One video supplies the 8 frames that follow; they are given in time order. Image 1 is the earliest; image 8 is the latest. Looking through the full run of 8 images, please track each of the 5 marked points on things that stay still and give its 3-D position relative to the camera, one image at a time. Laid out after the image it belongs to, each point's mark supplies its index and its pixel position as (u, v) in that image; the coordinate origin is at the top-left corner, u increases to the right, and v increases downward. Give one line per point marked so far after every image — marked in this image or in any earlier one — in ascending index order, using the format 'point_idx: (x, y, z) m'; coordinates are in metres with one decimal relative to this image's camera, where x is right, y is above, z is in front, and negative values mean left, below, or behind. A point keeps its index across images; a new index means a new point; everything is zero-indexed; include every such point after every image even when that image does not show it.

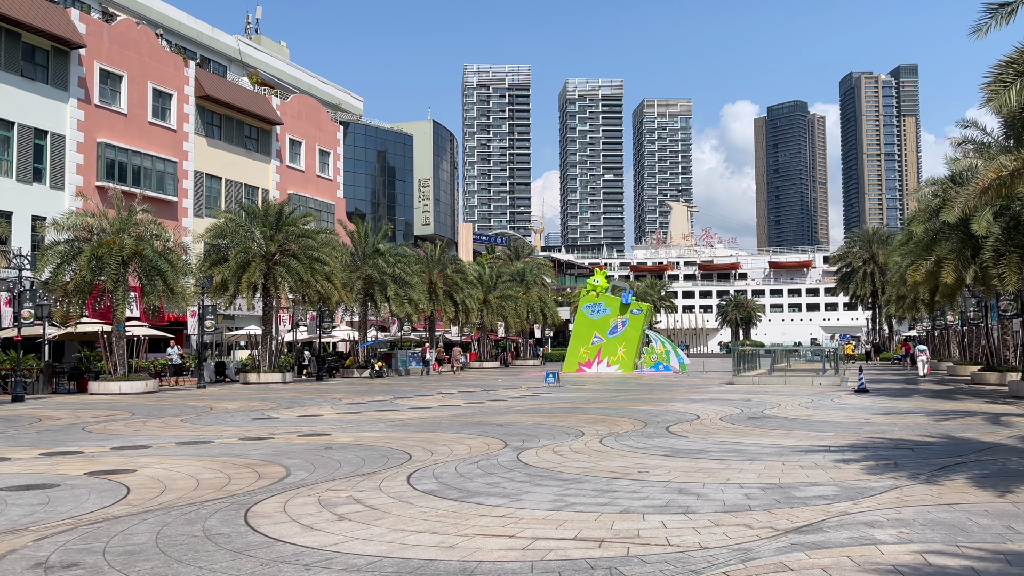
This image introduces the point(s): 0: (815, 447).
0: (+4.2, -2.2, +12.0) m
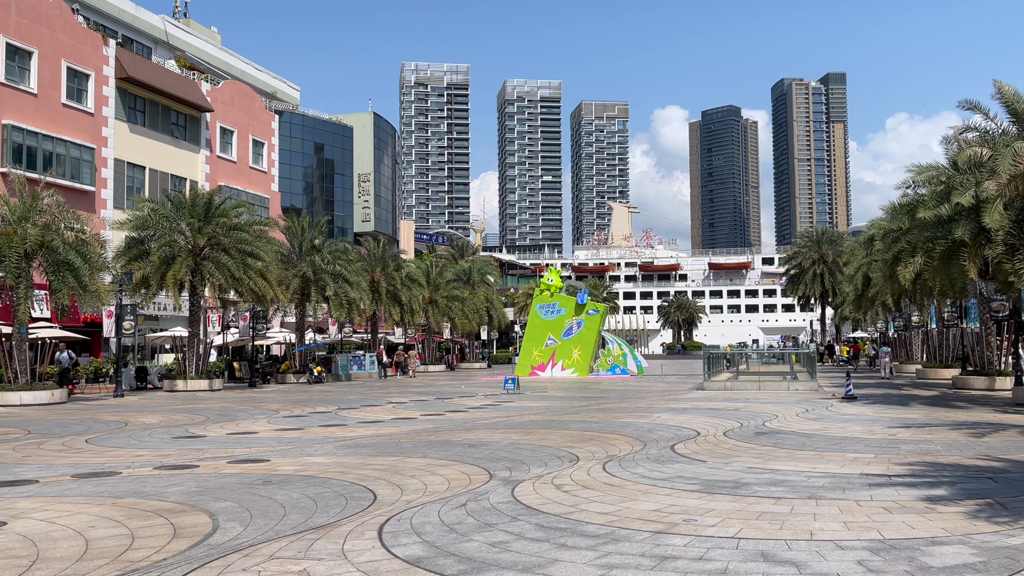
0: (+4.1, -2.2, +9.8) m
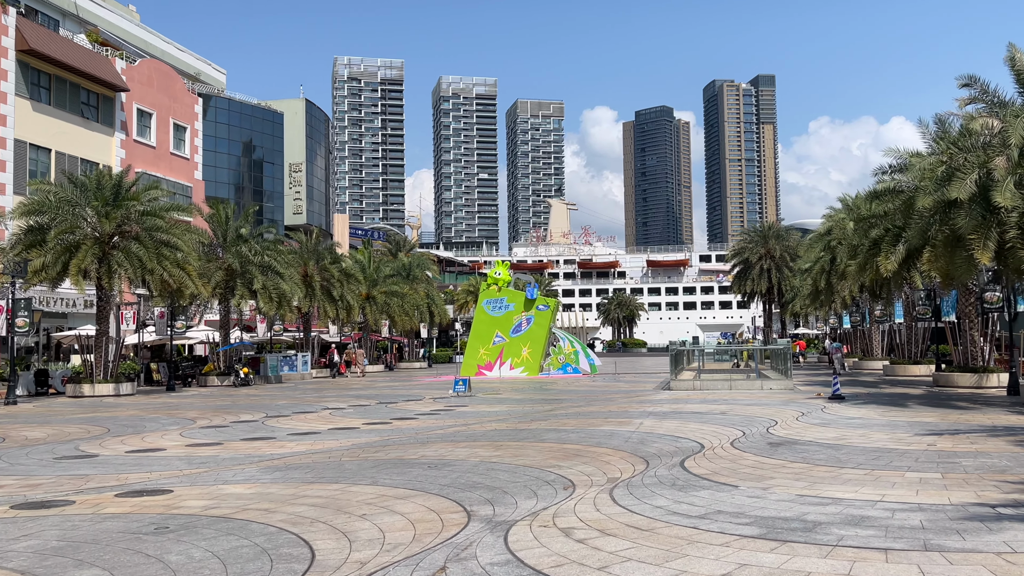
0: (+4.0, -1.9, +7.5) m
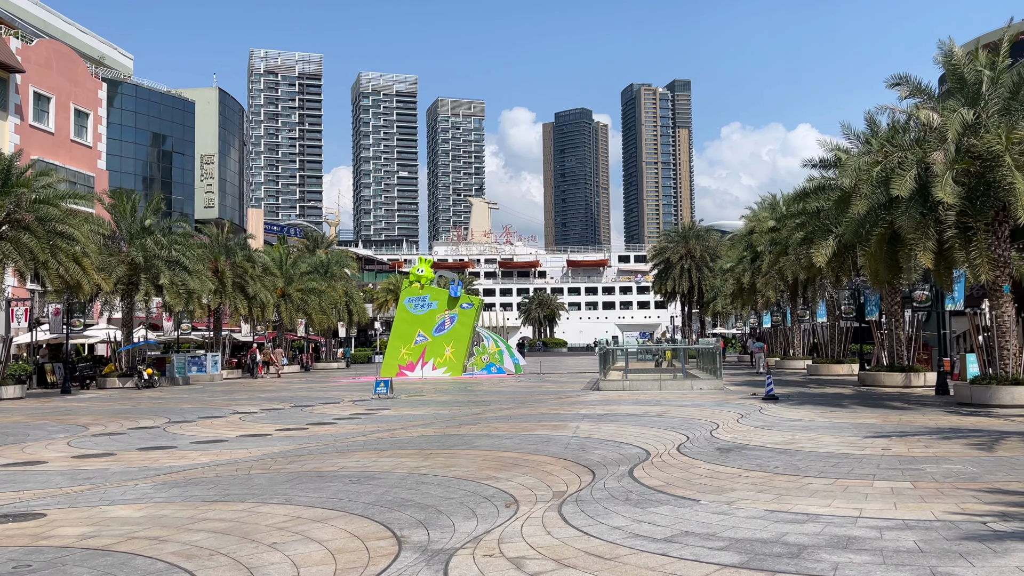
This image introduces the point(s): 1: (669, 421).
0: (+3.5, -1.9, +6.7) m
1: (+2.8, -2.4, +15.7) m
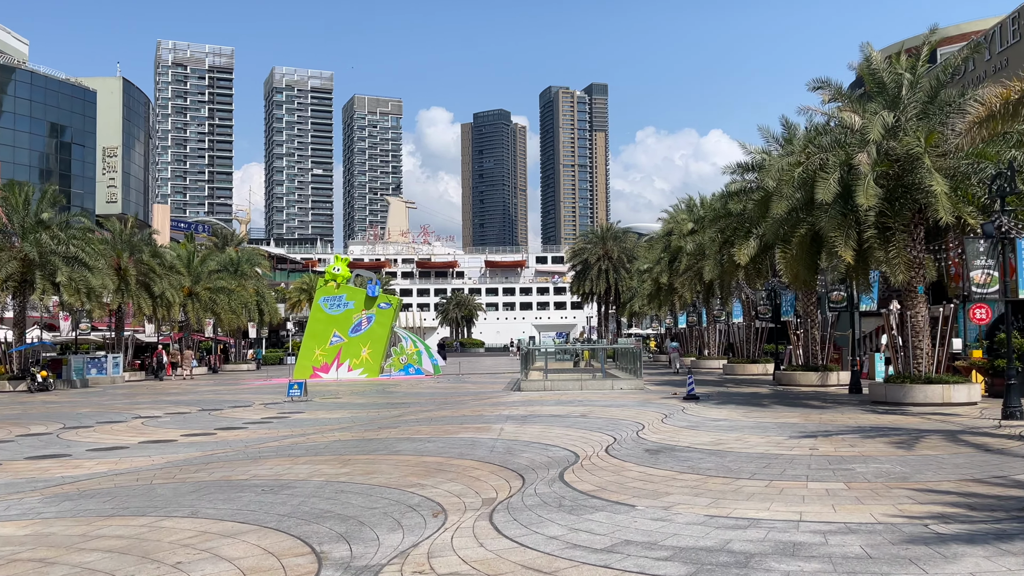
0: (+3.0, -1.8, +6.6) m
1: (+1.4, -2.4, +15.4) m
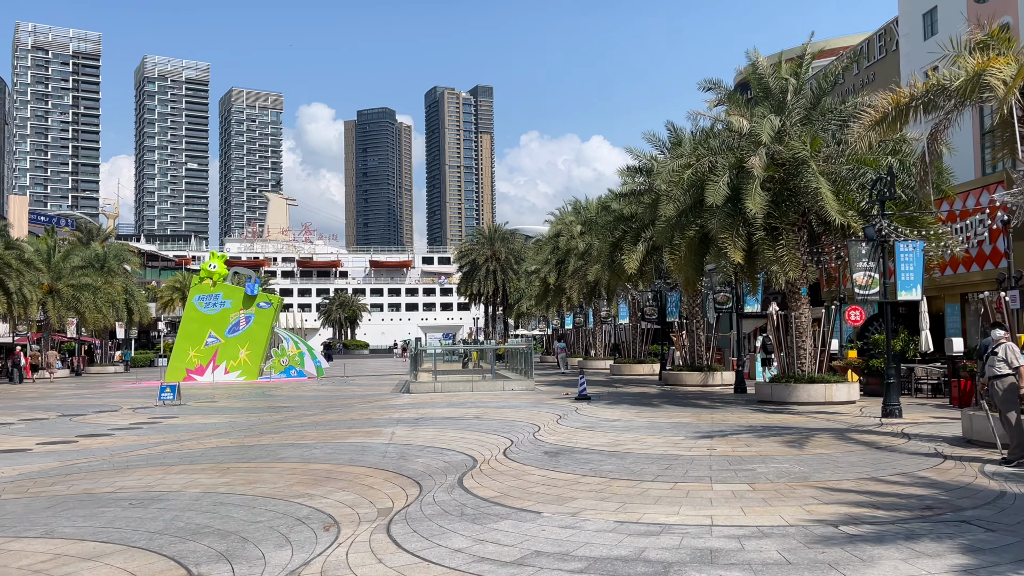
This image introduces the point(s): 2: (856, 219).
0: (+2.3, -1.8, +6.5) m
1: (-0.4, -2.3, +15.0) m
2: (+6.7, +1.3, +16.9) m
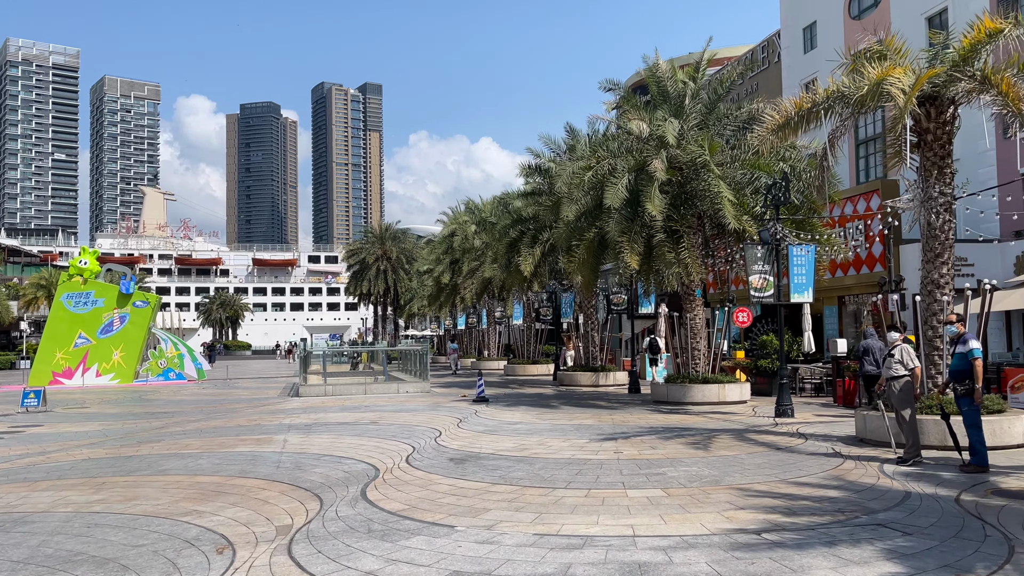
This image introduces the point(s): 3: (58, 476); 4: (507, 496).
0: (+1.7, -1.8, +6.3) m
1: (-2.1, -2.3, +14.4) m
2: (+4.7, +1.3, +17.3) m
3: (-5.3, -2.2, +10.2) m
4: (-0.1, -2.0, +8.3) m
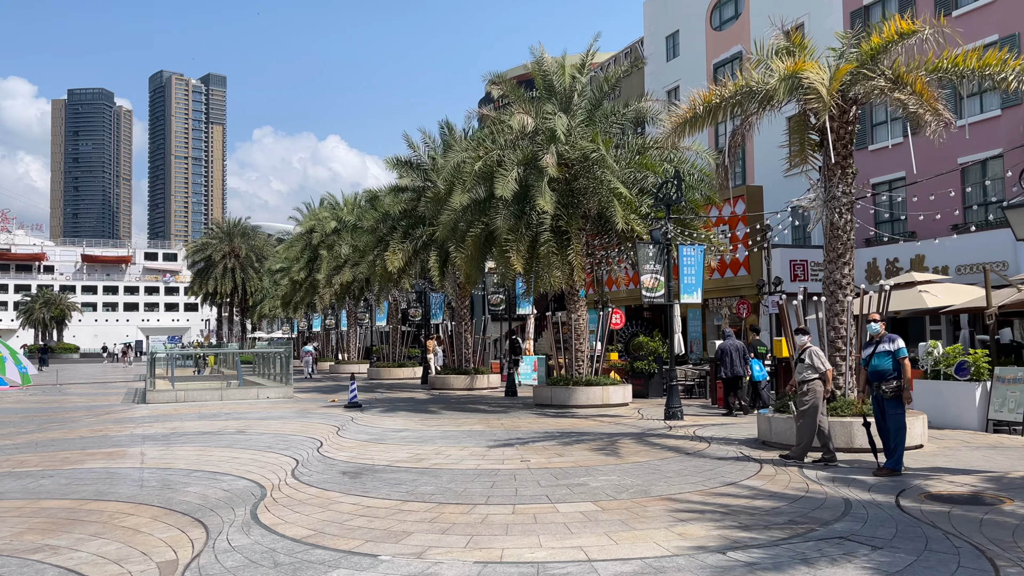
0: (+1.3, -1.8, +5.7) m
1: (-3.8, -2.2, +13.0) m
2: (+2.5, +1.3, +17.0) m
3: (-6.2, -2.1, +8.4) m
4: (-0.7, -1.9, +7.3) m
